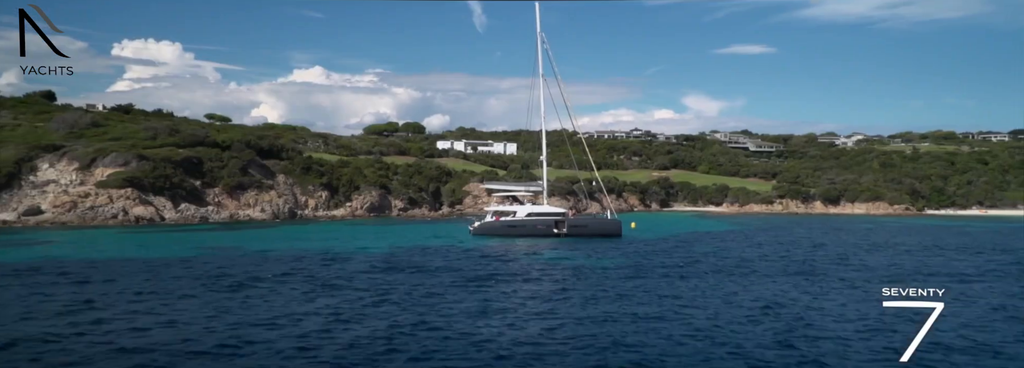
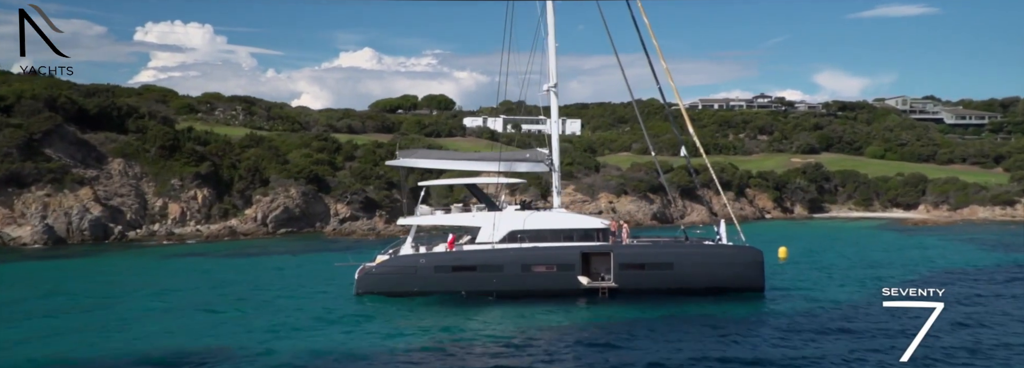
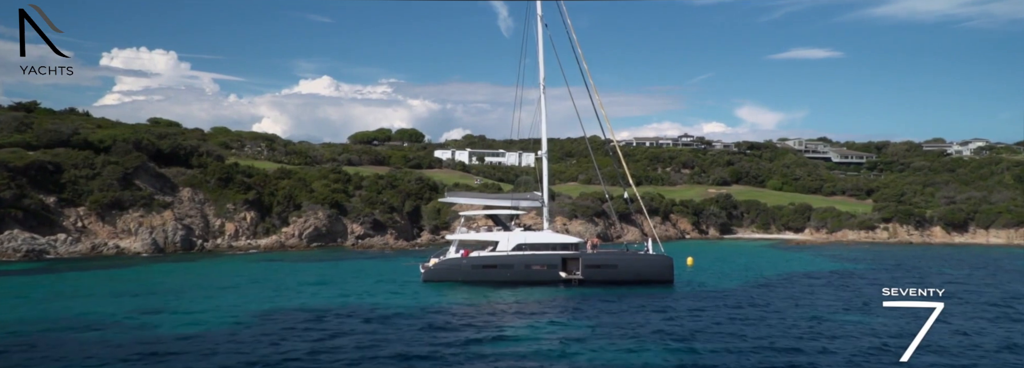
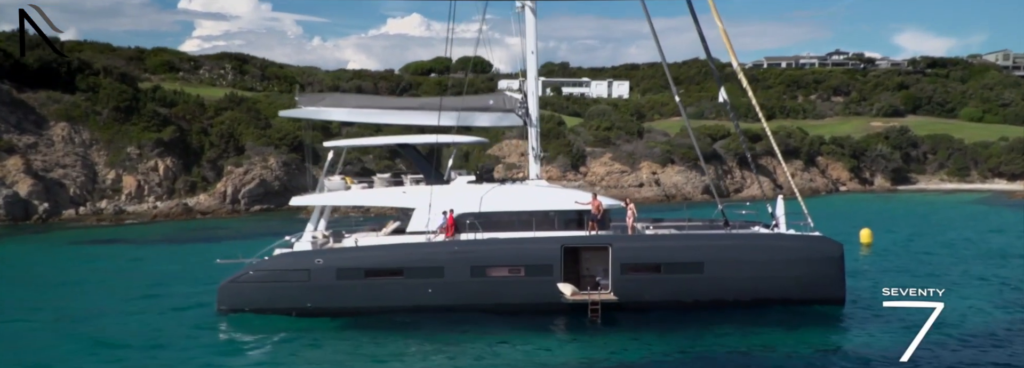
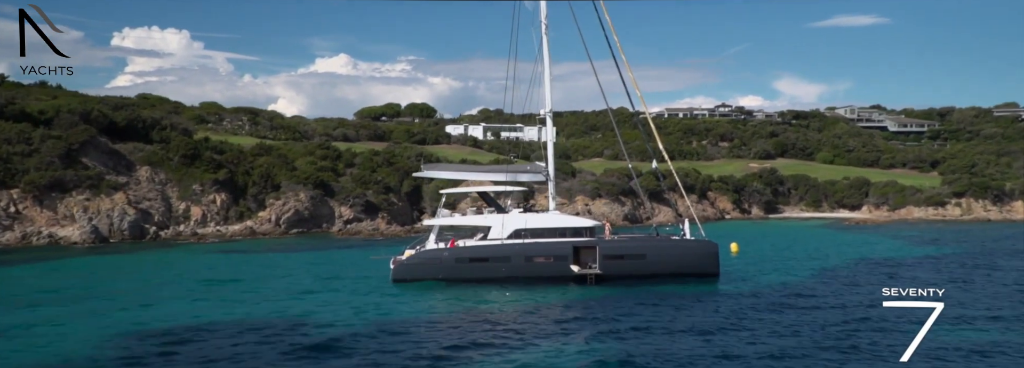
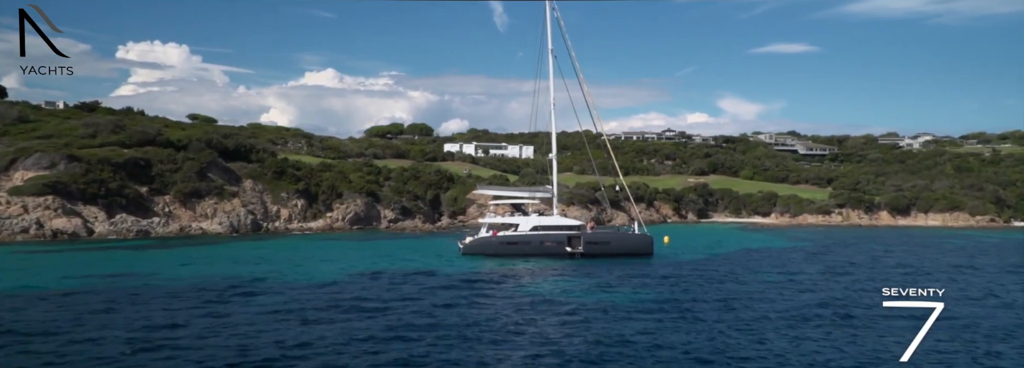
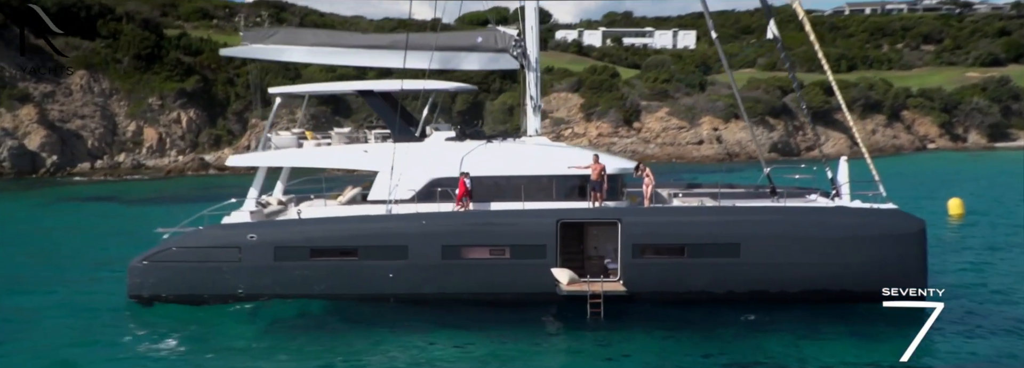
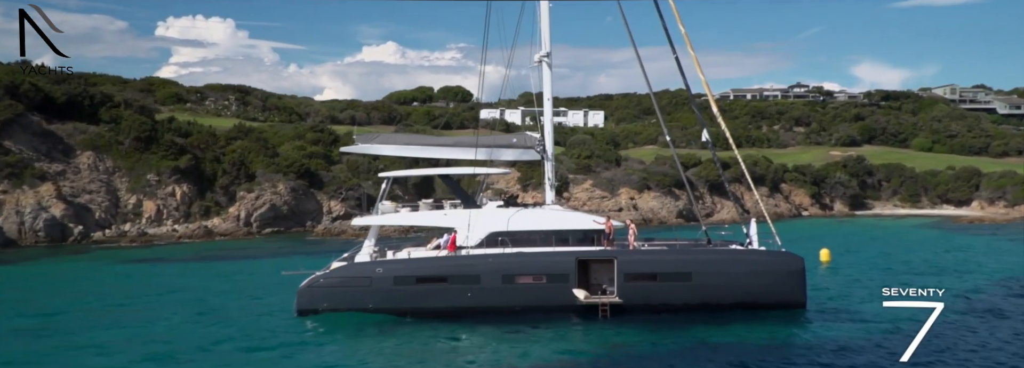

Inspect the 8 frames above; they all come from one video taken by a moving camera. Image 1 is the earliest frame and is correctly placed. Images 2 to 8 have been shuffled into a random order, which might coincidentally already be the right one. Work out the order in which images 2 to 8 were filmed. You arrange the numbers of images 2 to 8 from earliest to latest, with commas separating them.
6, 3, 5, 2, 8, 4, 7
